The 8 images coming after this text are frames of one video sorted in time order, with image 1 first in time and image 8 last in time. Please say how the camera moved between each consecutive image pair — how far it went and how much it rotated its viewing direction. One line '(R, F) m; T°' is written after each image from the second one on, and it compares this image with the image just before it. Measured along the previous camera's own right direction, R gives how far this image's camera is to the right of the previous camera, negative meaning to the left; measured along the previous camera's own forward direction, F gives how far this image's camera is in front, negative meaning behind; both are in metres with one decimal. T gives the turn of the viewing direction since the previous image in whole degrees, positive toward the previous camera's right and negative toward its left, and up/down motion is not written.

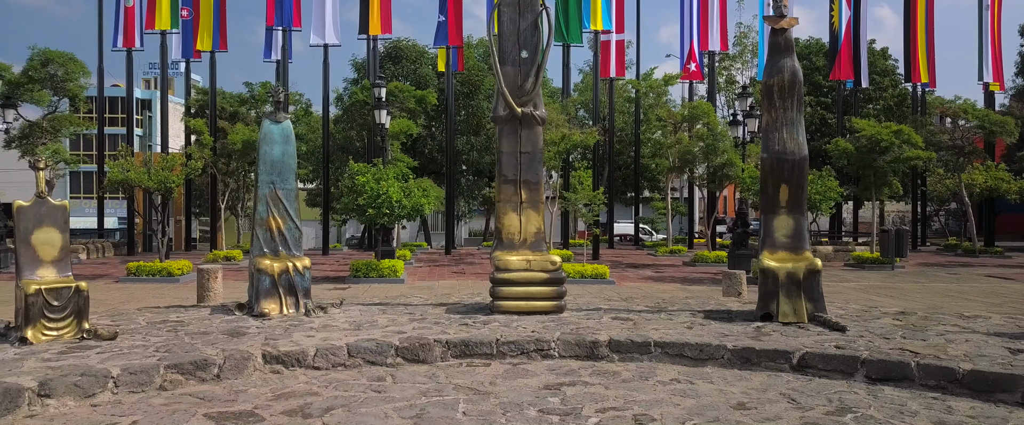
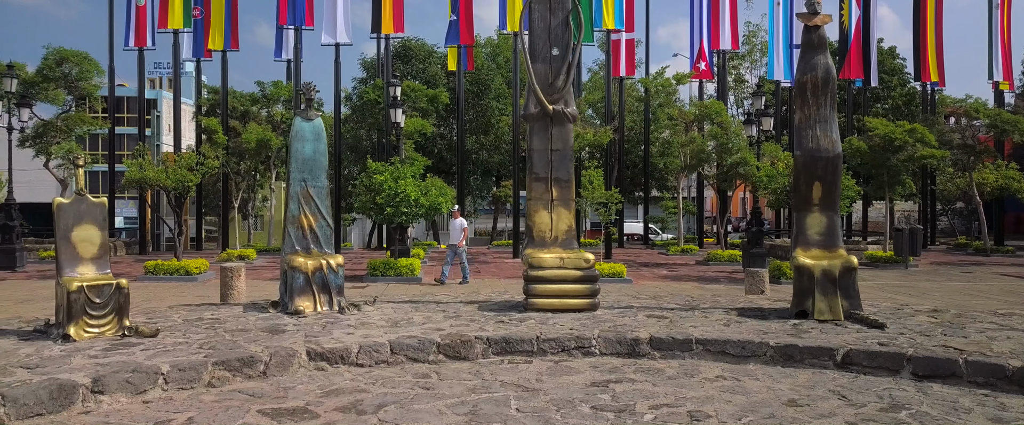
(-0.4, 0.0) m; 0°
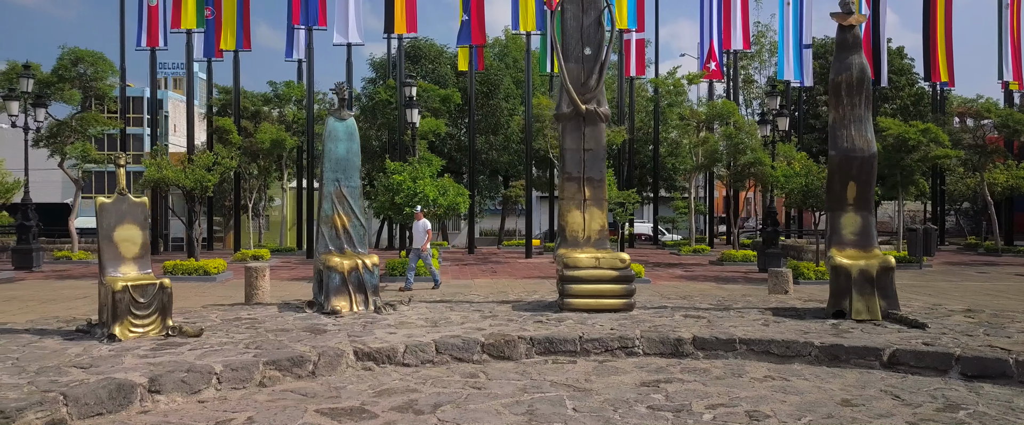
(-0.5, 0.0) m; 0°
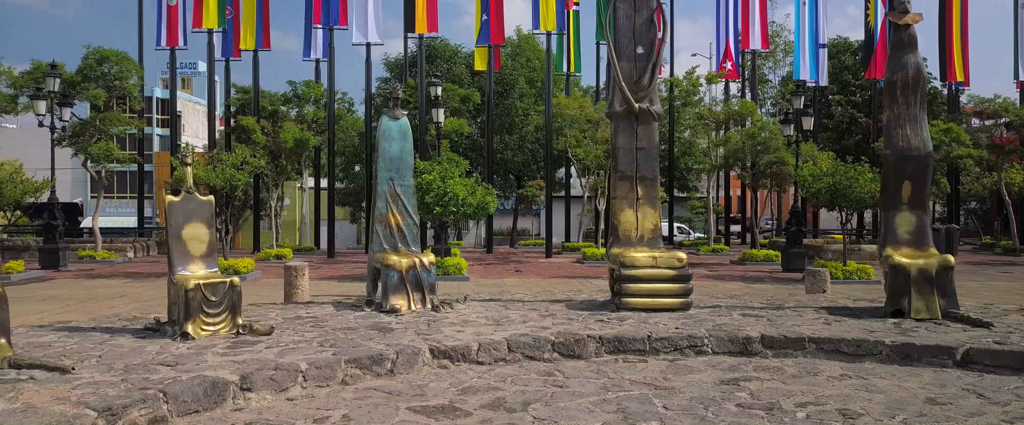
(-0.8, 0.0) m; 0°
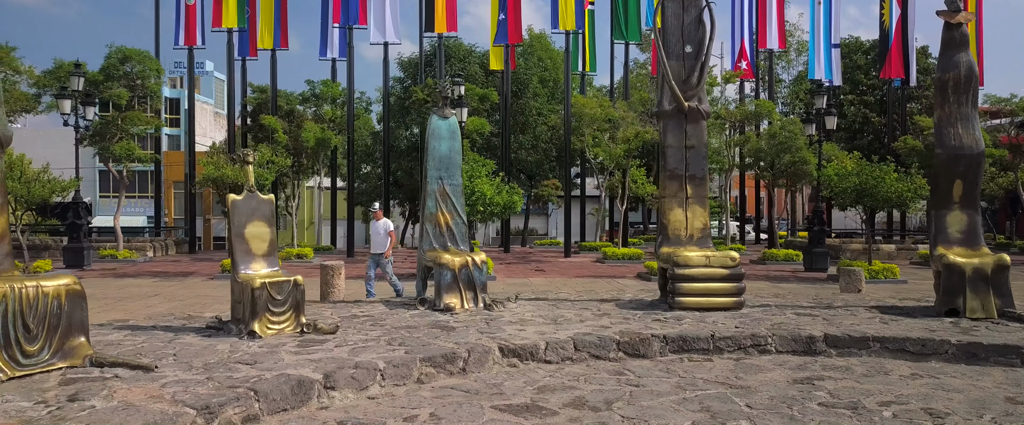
(-0.7, 0.0) m; 0°
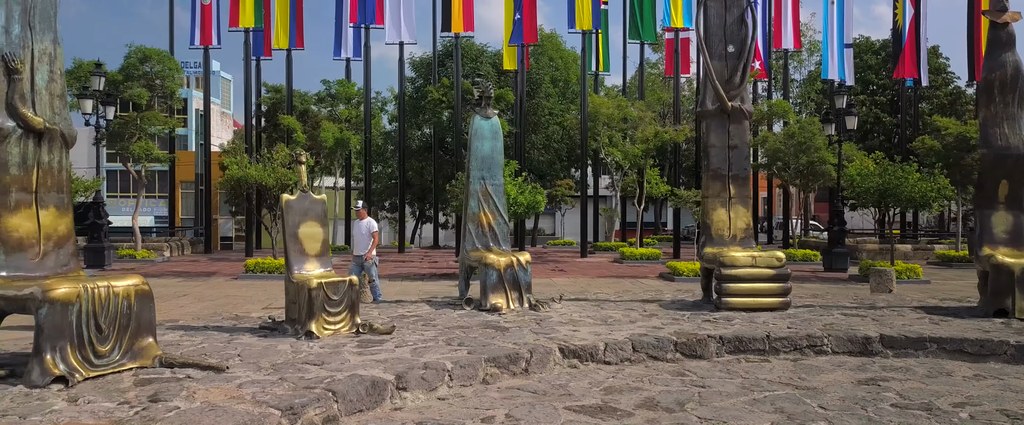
(-0.6, 0.0) m; 0°
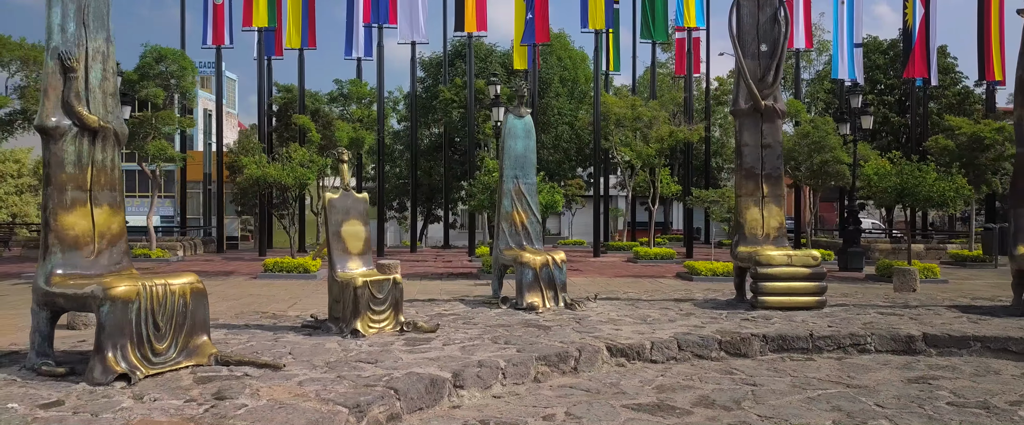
(-0.5, 0.0) m; 0°
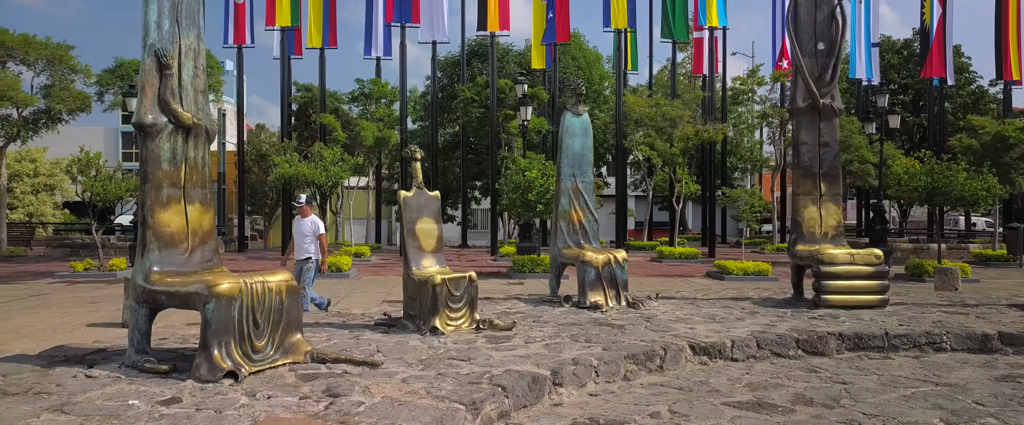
(-0.8, 0.0) m; 0°
